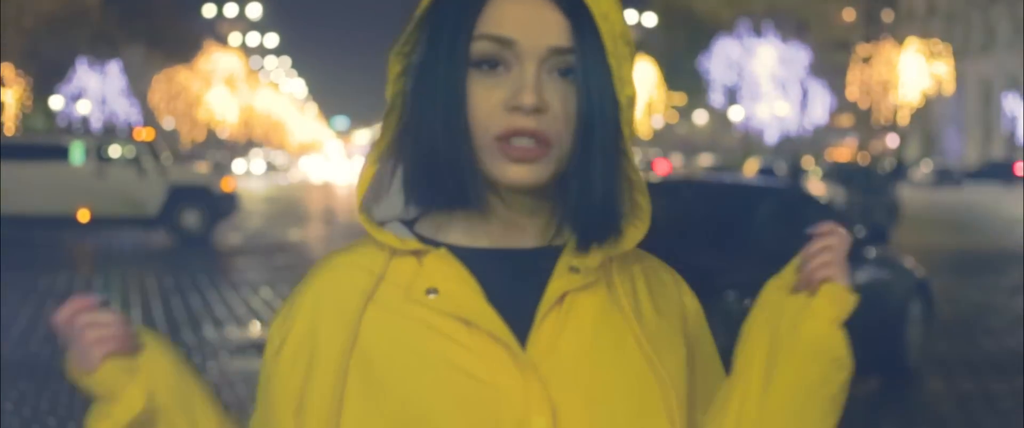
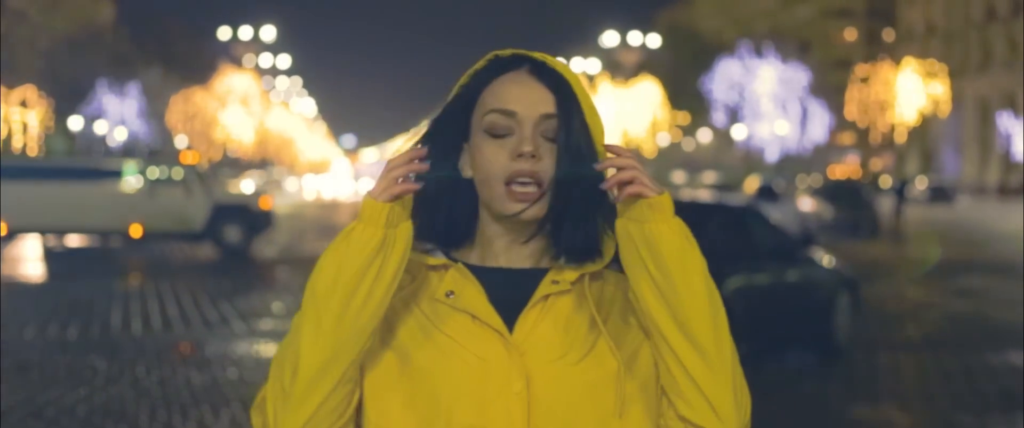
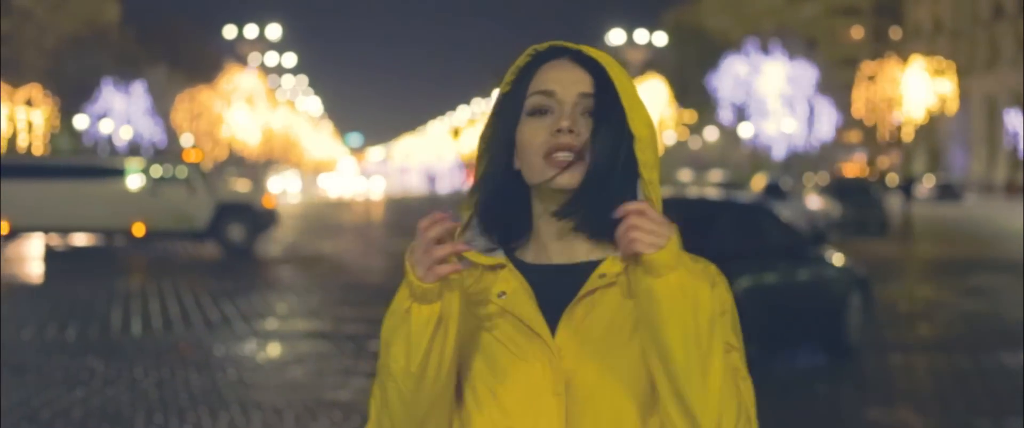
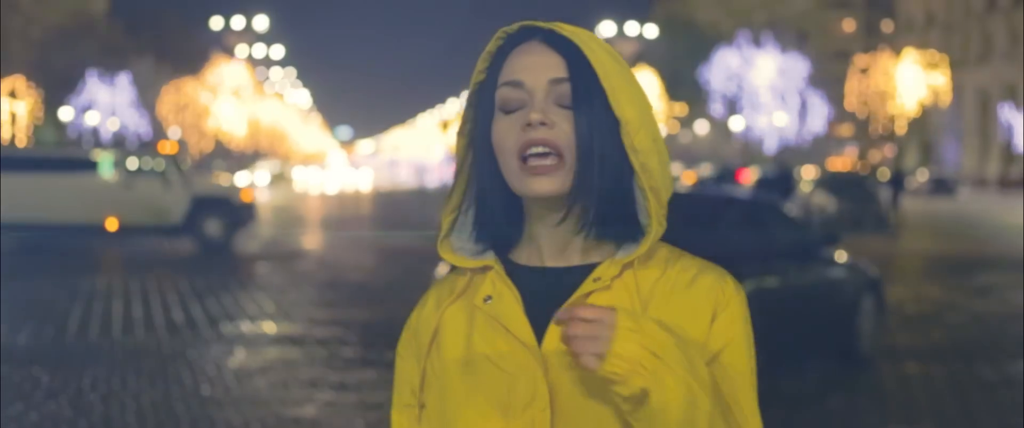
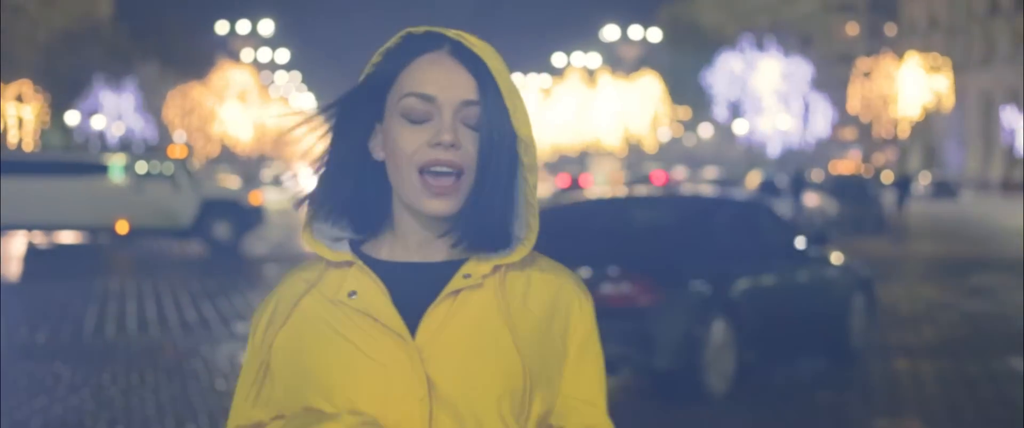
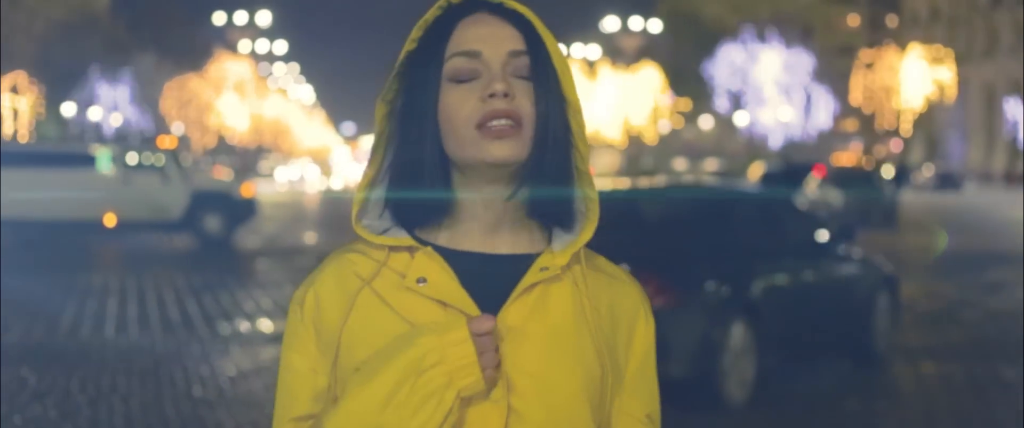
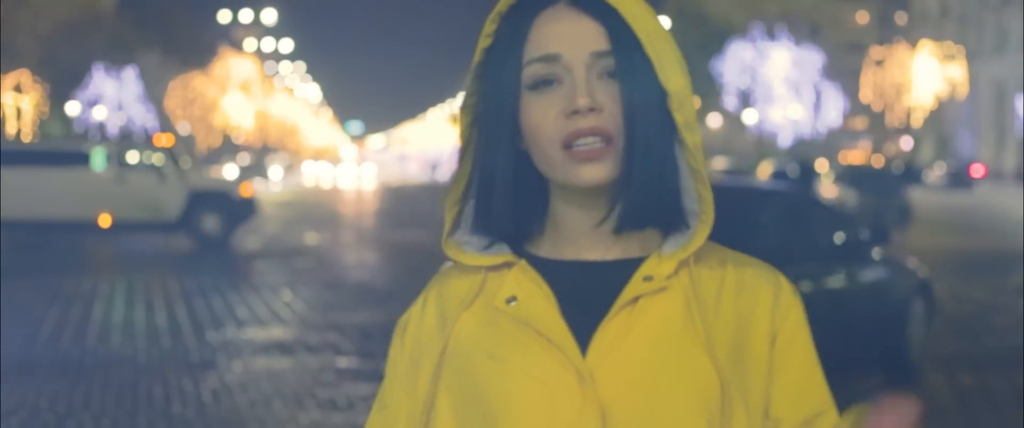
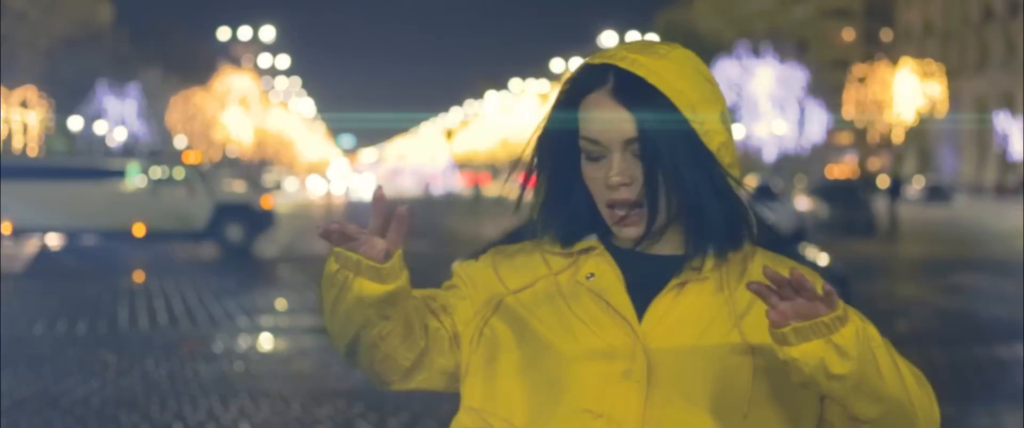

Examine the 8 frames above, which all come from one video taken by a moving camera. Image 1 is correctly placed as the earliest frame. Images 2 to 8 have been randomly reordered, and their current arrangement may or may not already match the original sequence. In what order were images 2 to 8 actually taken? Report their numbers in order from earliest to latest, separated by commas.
7, 6, 4, 5, 3, 2, 8
